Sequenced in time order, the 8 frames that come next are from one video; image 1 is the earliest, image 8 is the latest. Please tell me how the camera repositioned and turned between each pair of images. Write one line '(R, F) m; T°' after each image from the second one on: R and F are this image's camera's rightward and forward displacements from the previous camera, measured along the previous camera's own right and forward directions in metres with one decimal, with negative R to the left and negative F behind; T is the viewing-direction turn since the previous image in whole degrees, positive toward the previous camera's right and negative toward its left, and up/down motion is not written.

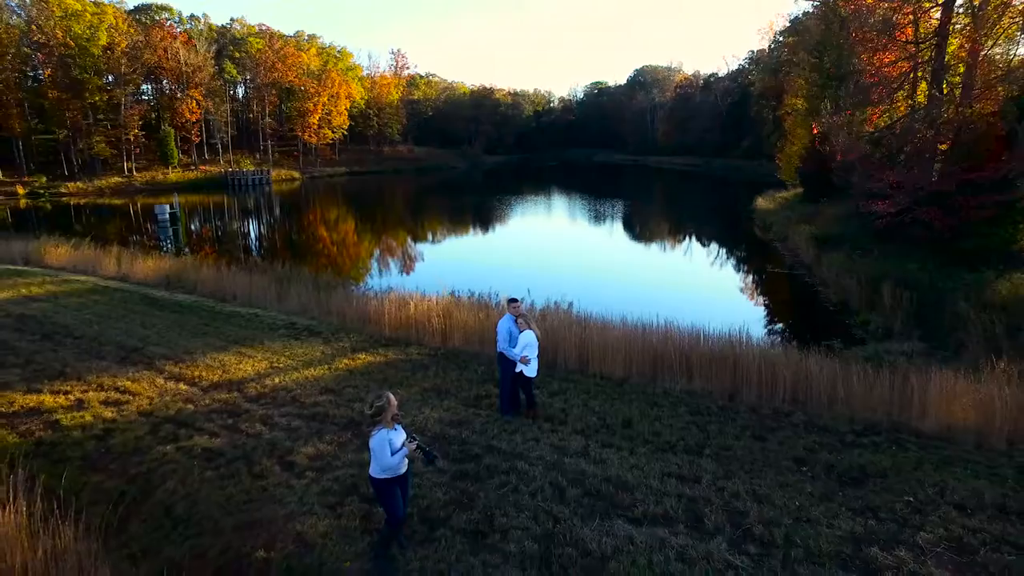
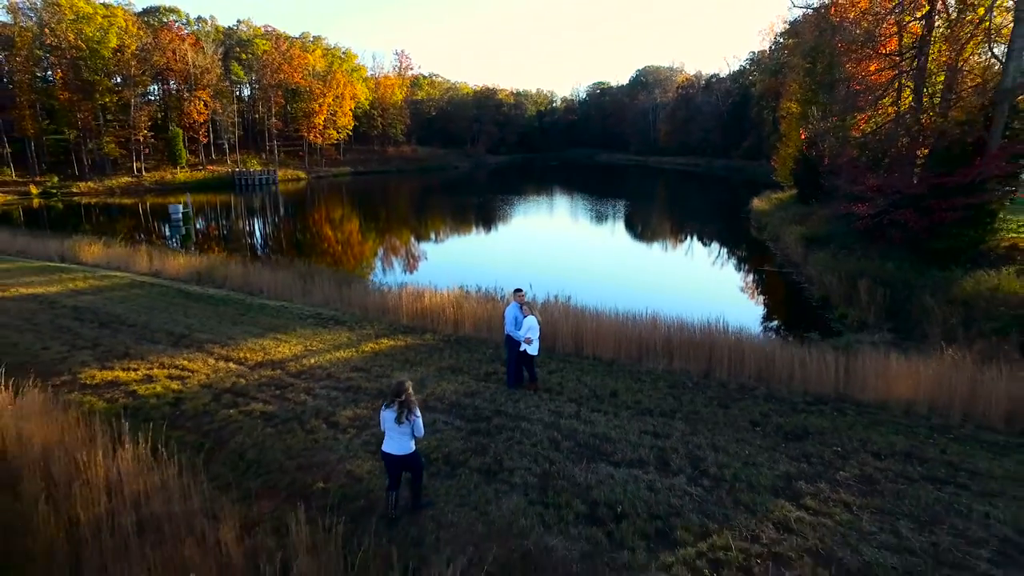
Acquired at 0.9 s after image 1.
(0.0, -1.1) m; 0°
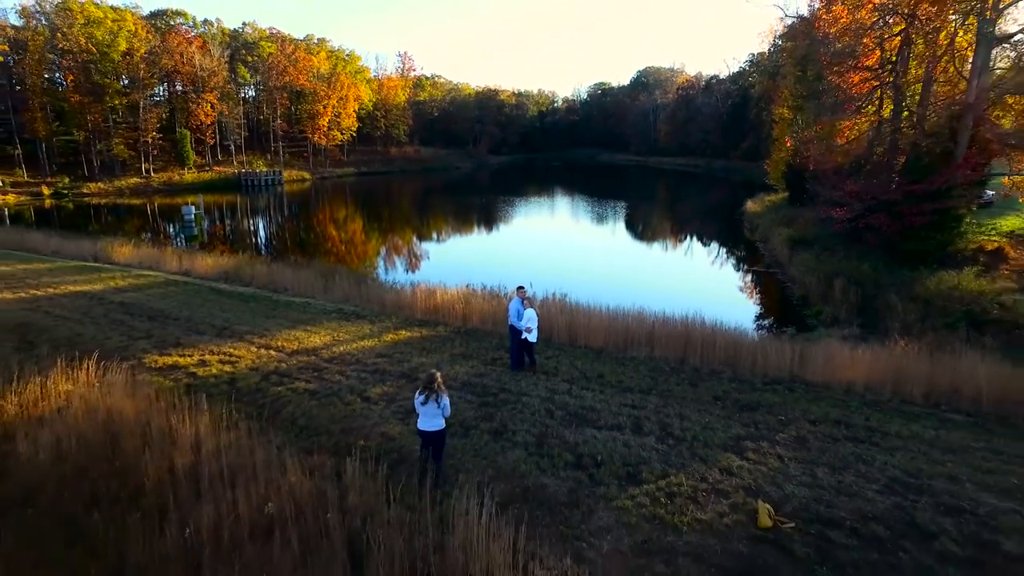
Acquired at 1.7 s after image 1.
(0.0, -1.2) m; 0°
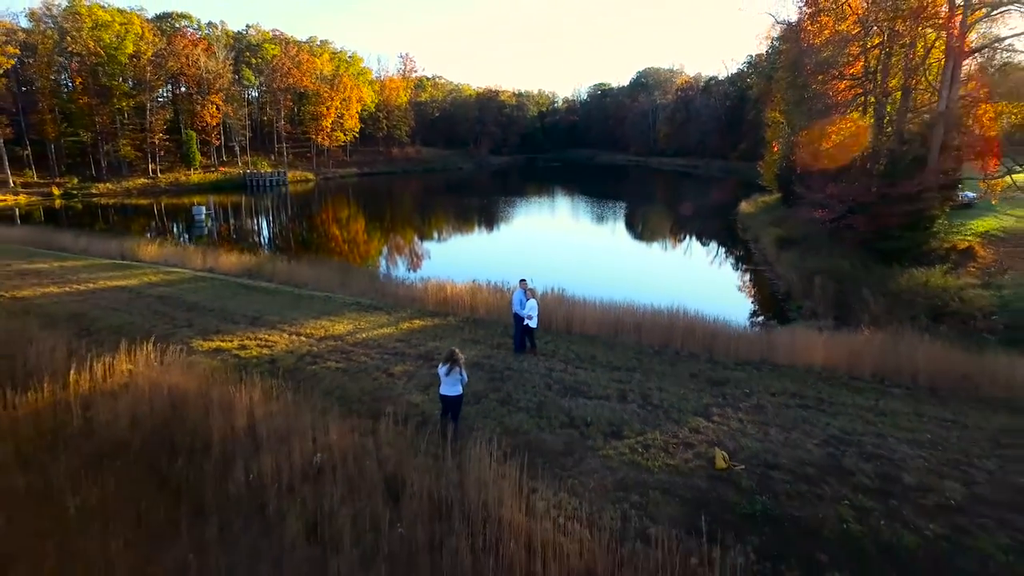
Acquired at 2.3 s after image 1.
(-0.1, -1.1) m; 0°
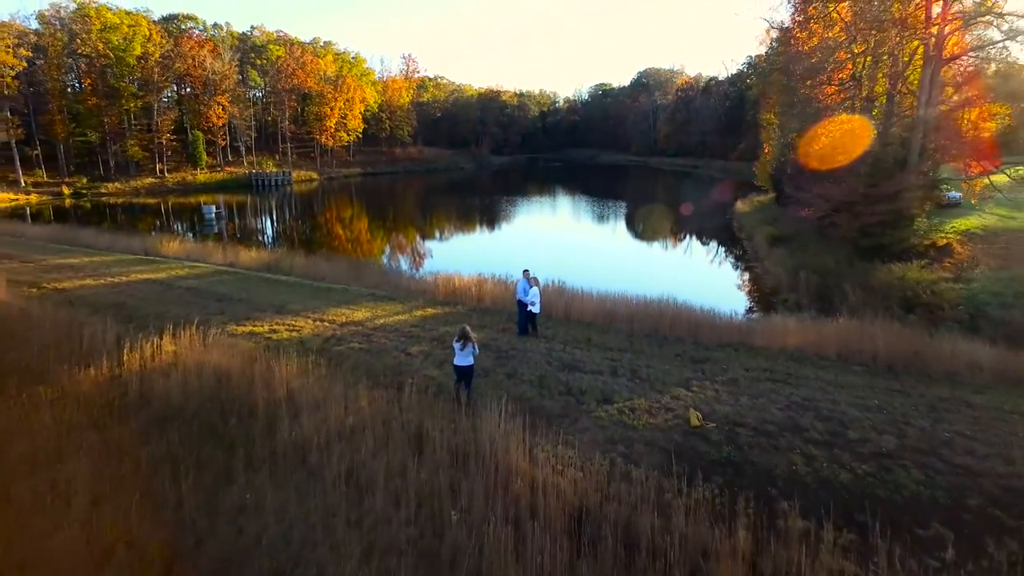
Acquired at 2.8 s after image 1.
(-0.1, -1.0) m; 0°
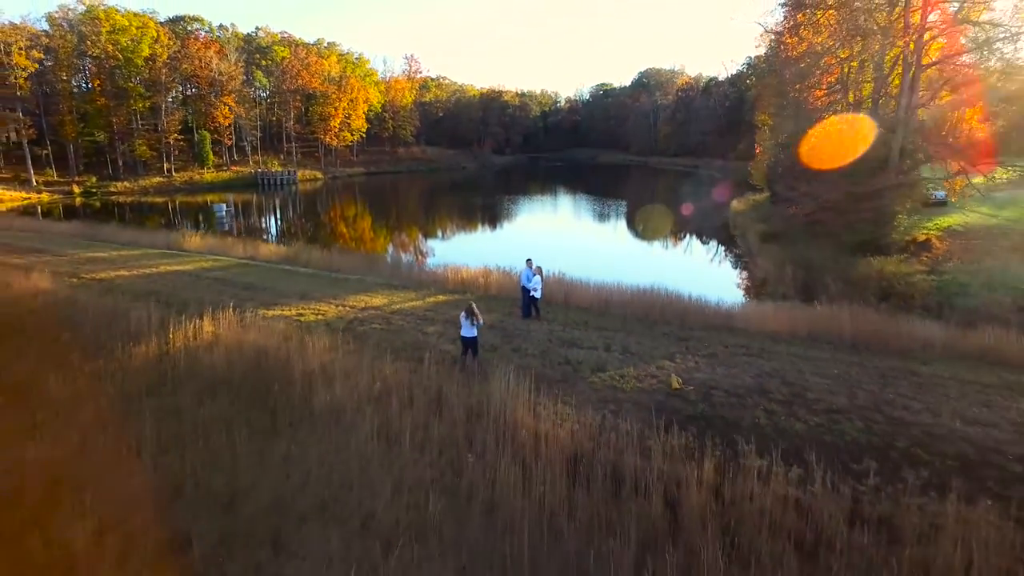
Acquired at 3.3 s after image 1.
(-0.1, -1.1) m; 0°
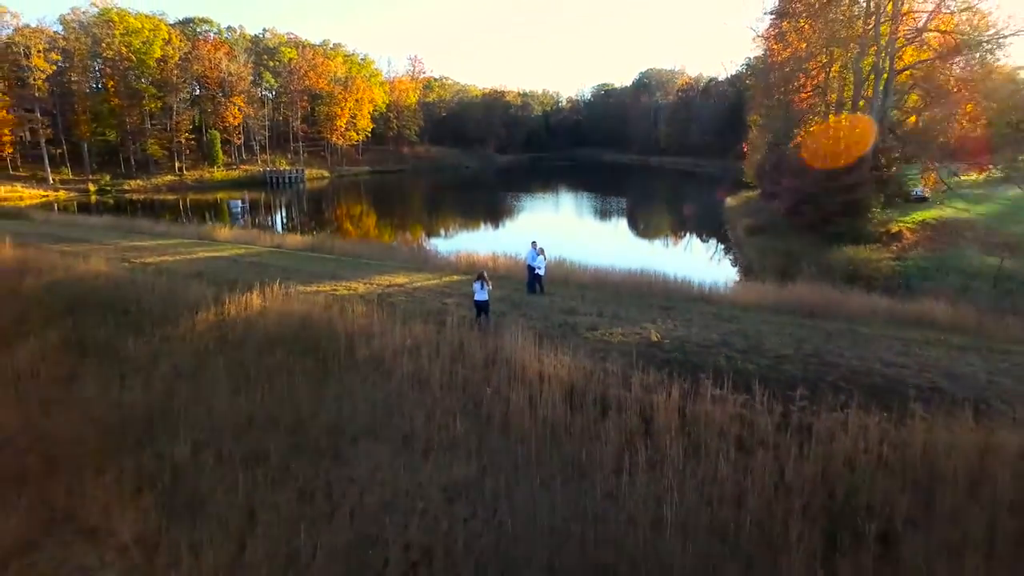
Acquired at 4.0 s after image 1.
(-0.1, -1.7) m; 0°
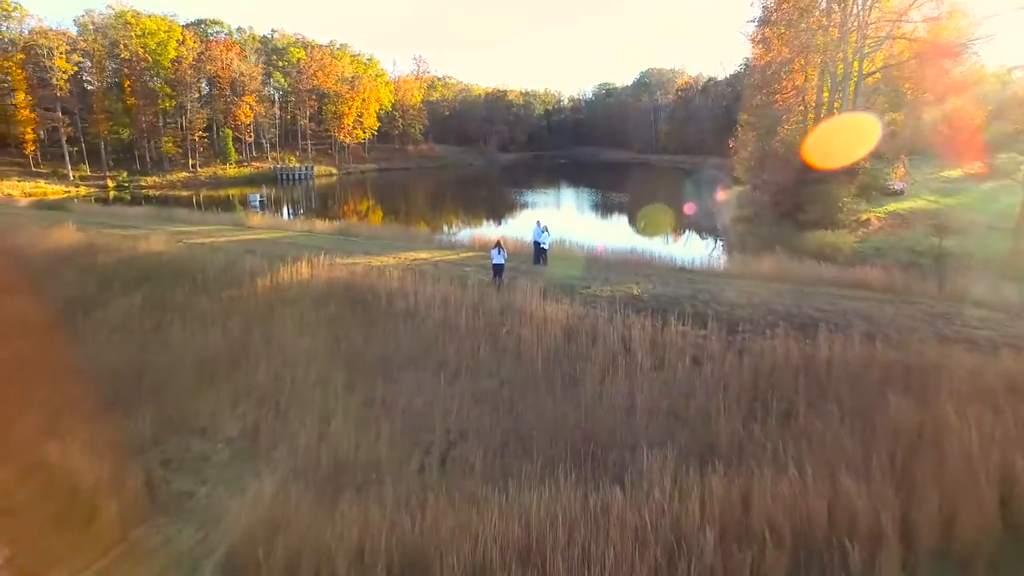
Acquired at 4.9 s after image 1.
(-0.2, -2.3) m; 0°
